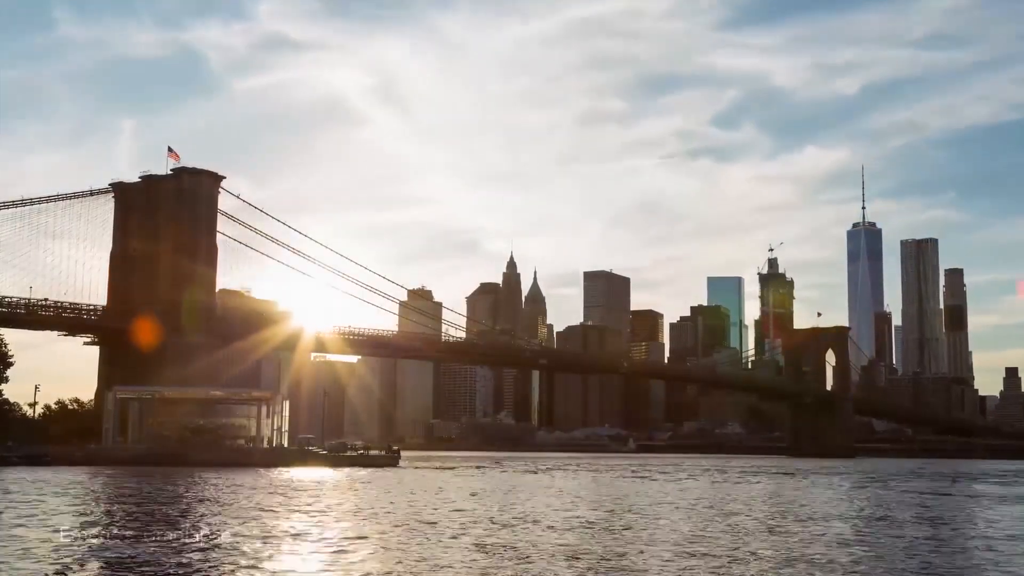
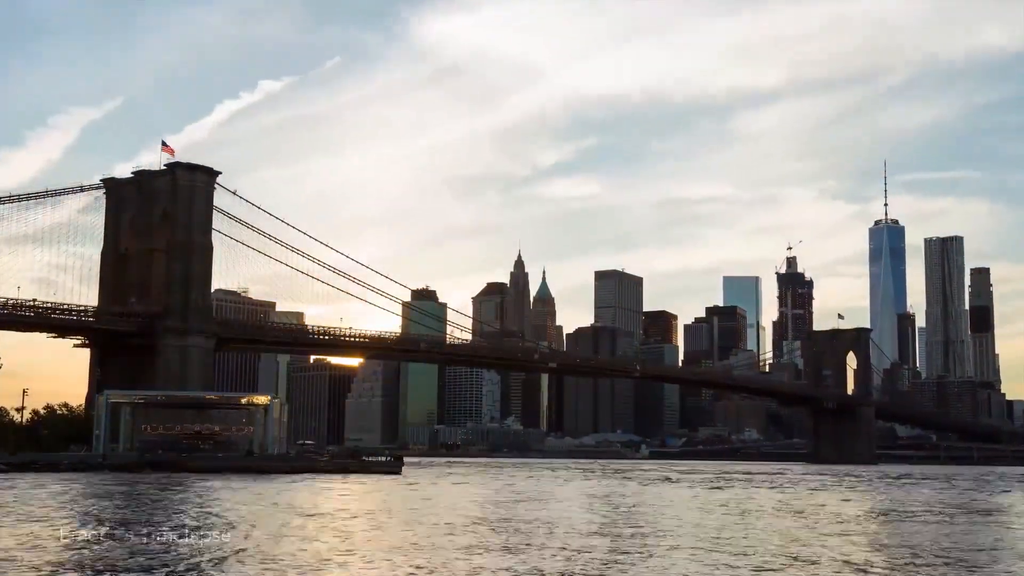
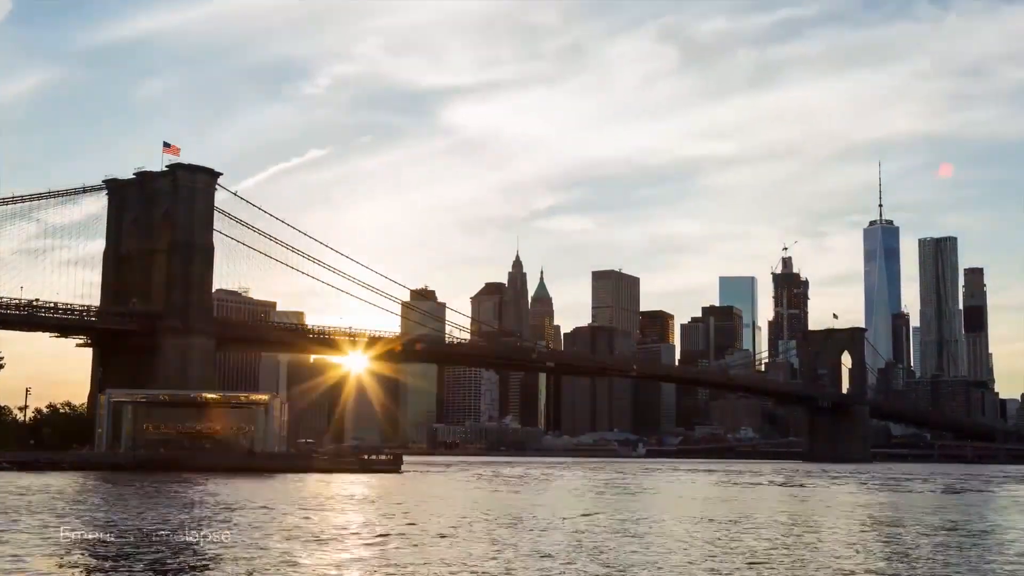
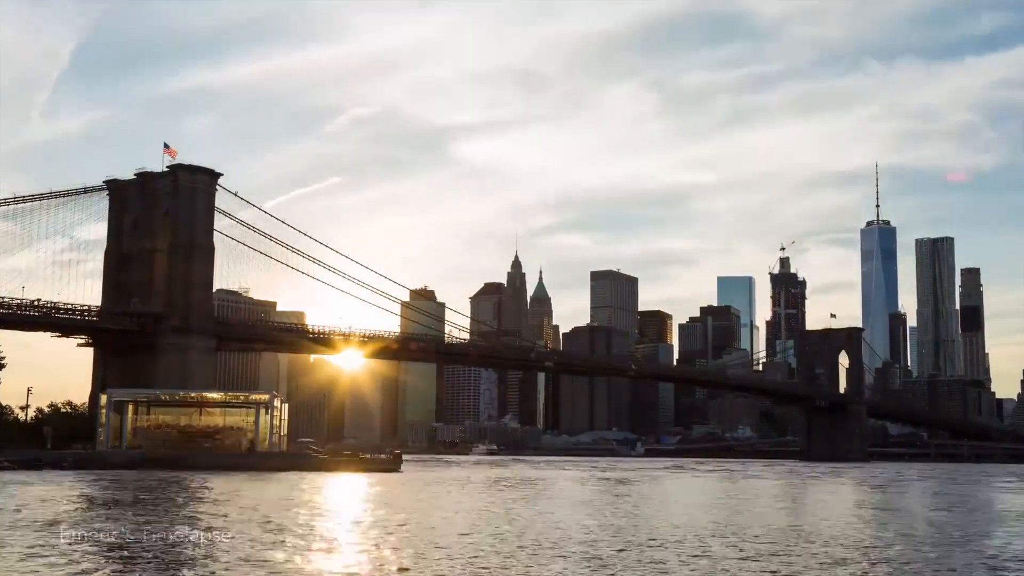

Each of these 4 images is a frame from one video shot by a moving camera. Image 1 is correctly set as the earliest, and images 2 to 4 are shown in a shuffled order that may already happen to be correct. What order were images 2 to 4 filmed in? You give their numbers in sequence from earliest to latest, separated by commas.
4, 3, 2
